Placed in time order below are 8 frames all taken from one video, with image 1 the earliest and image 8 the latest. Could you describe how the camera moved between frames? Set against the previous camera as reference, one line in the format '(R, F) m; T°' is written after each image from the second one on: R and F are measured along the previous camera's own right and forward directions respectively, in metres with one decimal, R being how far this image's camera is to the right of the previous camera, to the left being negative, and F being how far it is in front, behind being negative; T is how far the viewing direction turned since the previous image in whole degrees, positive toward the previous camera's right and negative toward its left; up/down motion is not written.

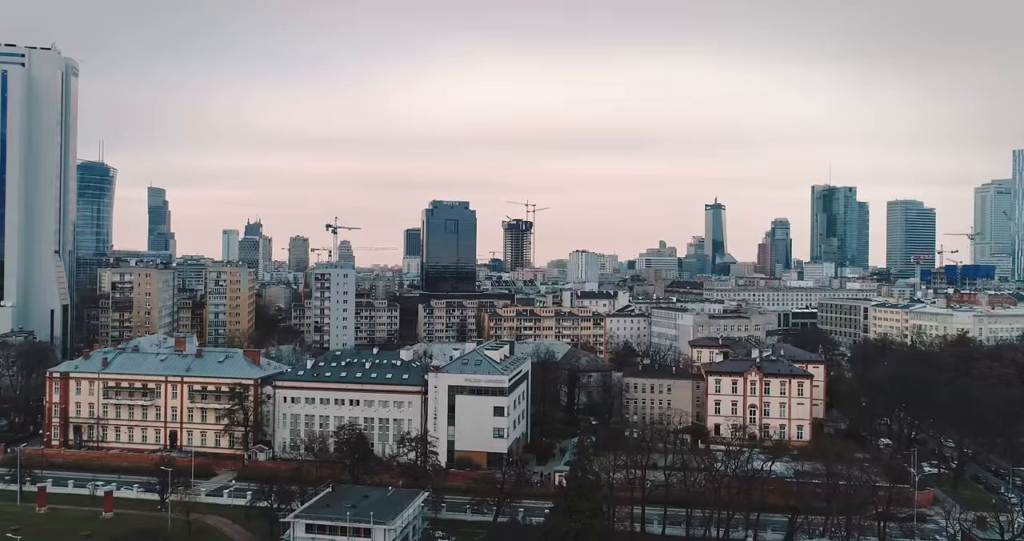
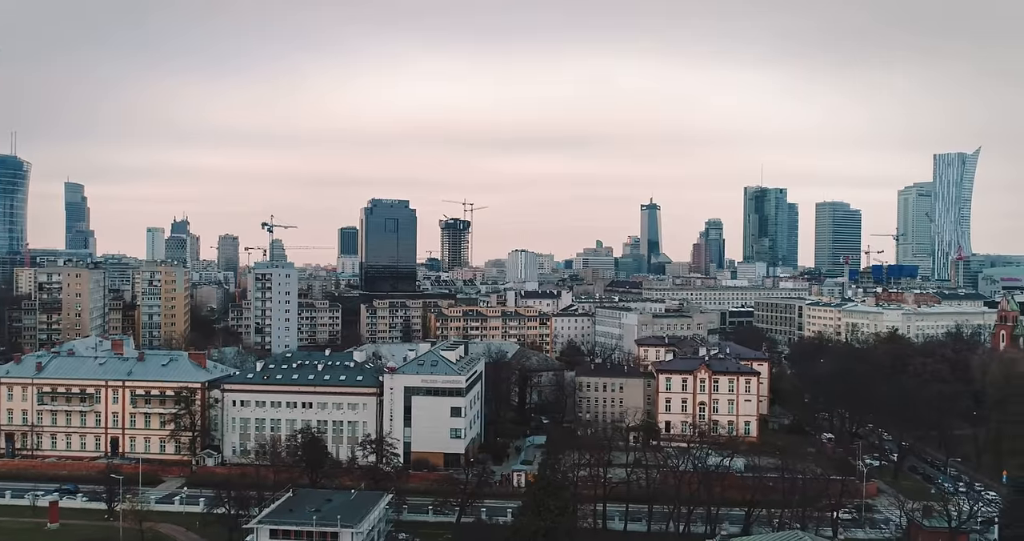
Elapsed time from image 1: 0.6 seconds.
(-1.4, +0.1) m; +5°
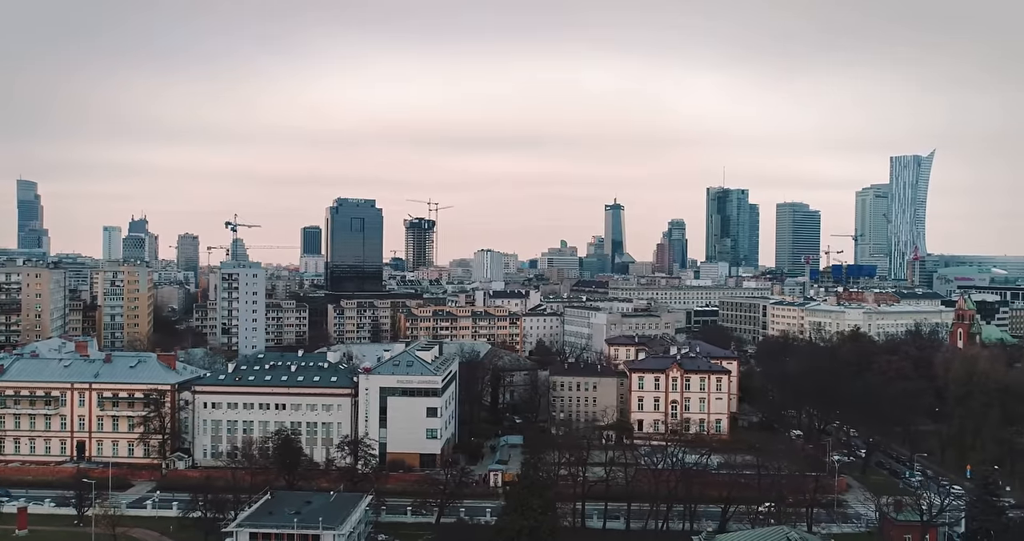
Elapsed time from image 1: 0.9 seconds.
(-0.8, 0.0) m; +3°
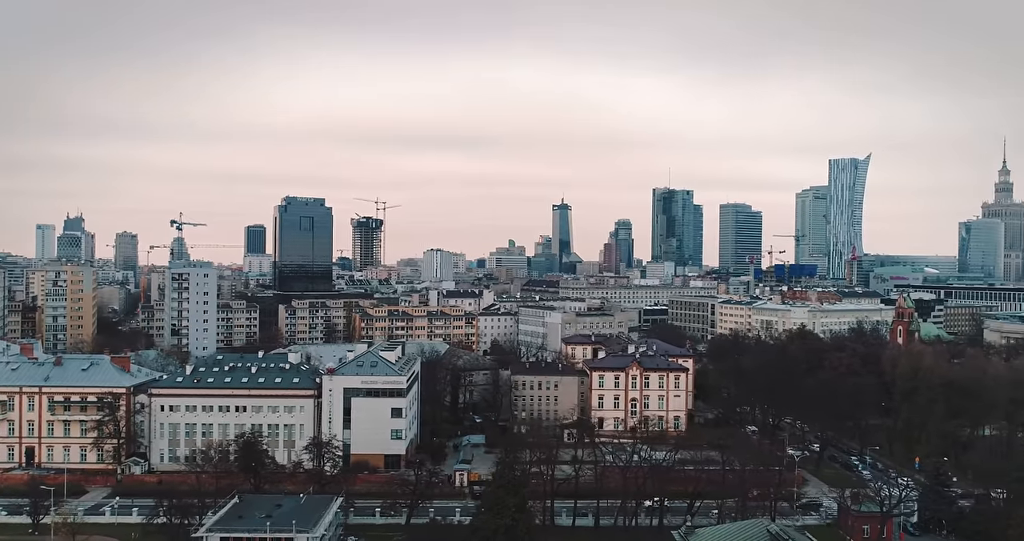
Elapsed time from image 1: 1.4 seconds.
(-1.2, -0.1) m; +4°
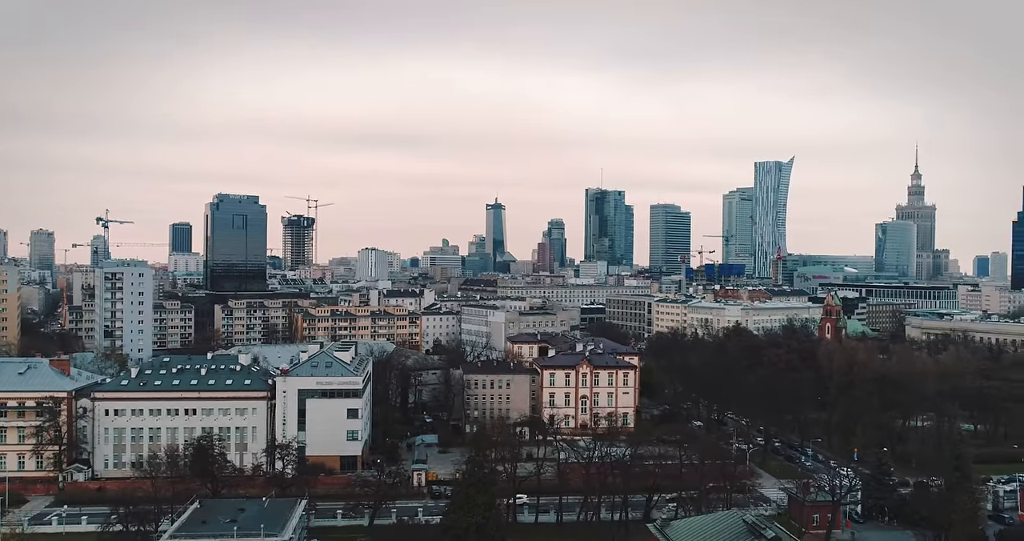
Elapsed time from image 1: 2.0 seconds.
(-1.6, -0.2) m; +5°
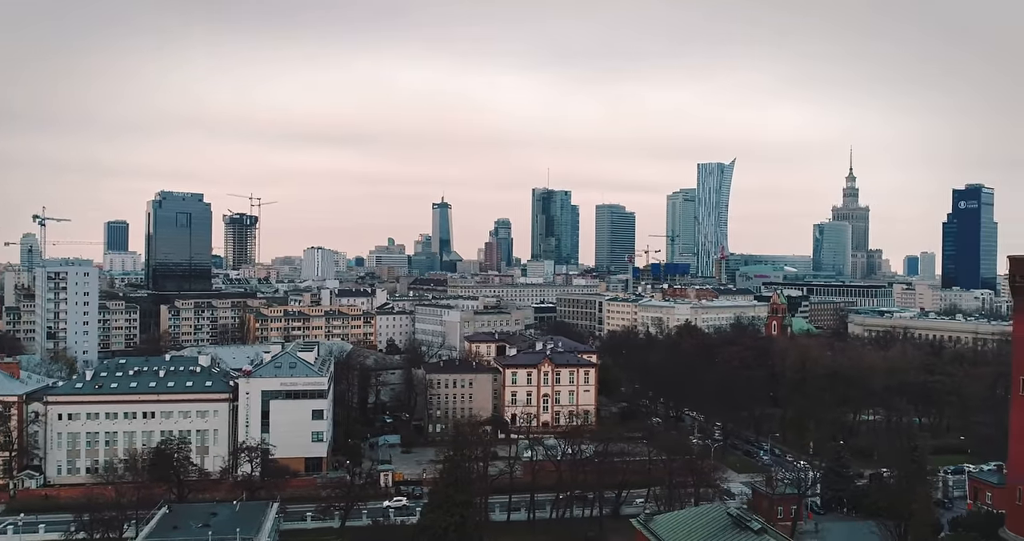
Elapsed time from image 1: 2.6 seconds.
(-1.4, -0.1) m; +4°
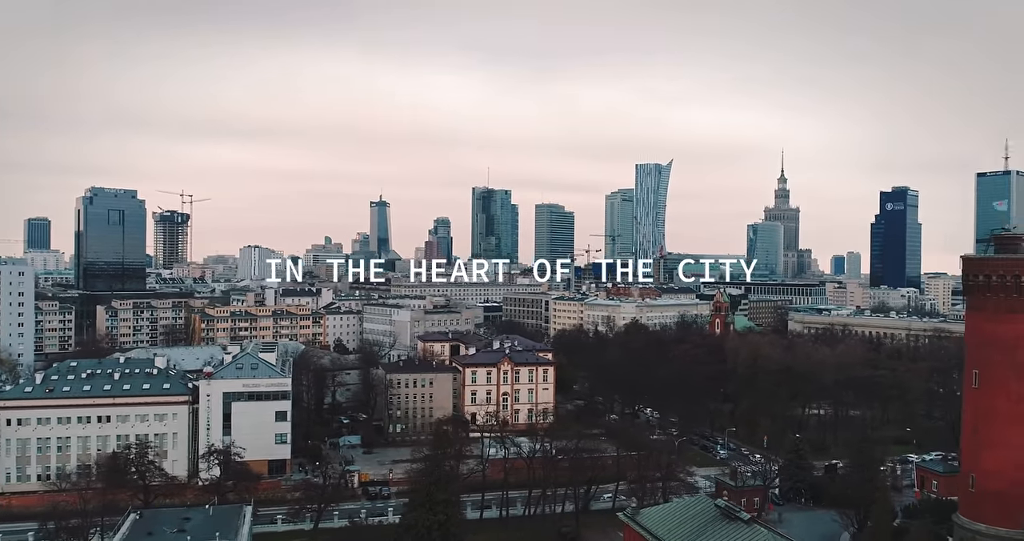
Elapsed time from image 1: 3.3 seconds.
(-1.9, -0.1) m; +5°
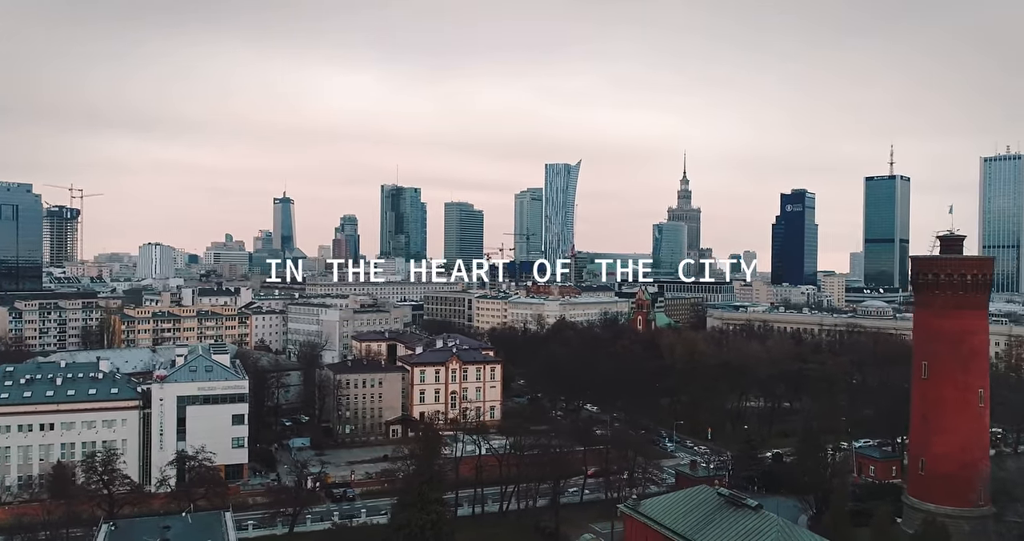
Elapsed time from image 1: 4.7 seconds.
(-3.7, 0.0) m; +7°
